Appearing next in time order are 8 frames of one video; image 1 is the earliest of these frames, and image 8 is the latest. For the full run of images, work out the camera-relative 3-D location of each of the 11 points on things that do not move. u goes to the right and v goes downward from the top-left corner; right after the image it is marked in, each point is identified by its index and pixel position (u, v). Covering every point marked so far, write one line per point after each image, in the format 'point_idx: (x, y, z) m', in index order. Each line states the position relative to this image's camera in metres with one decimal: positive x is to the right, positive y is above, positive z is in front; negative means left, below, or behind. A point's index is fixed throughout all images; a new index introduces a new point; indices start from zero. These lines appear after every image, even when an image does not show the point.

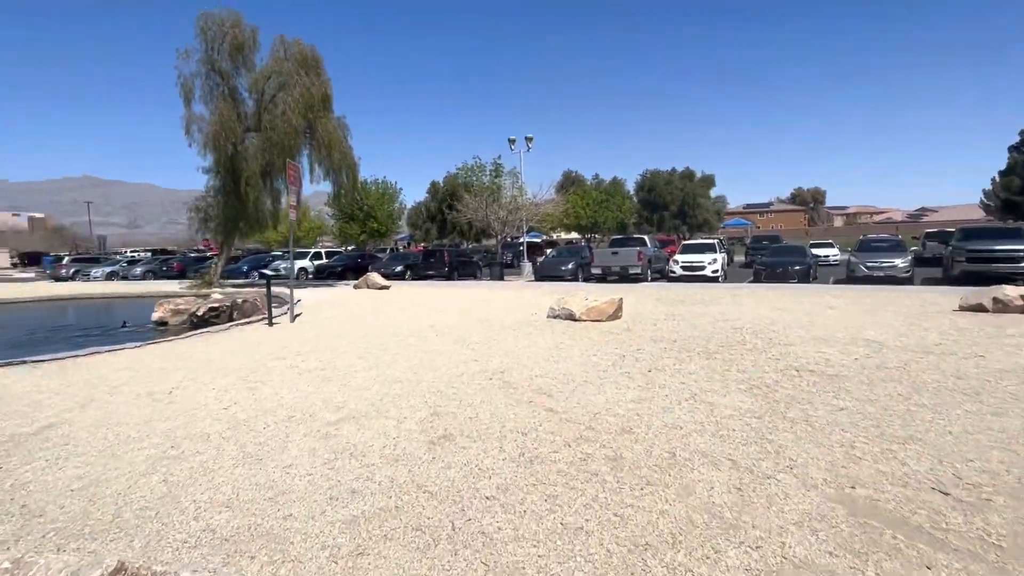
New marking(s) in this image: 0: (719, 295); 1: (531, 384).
0: (+6.5, -0.2, +17.5) m
1: (+0.3, -1.2, +6.9) m
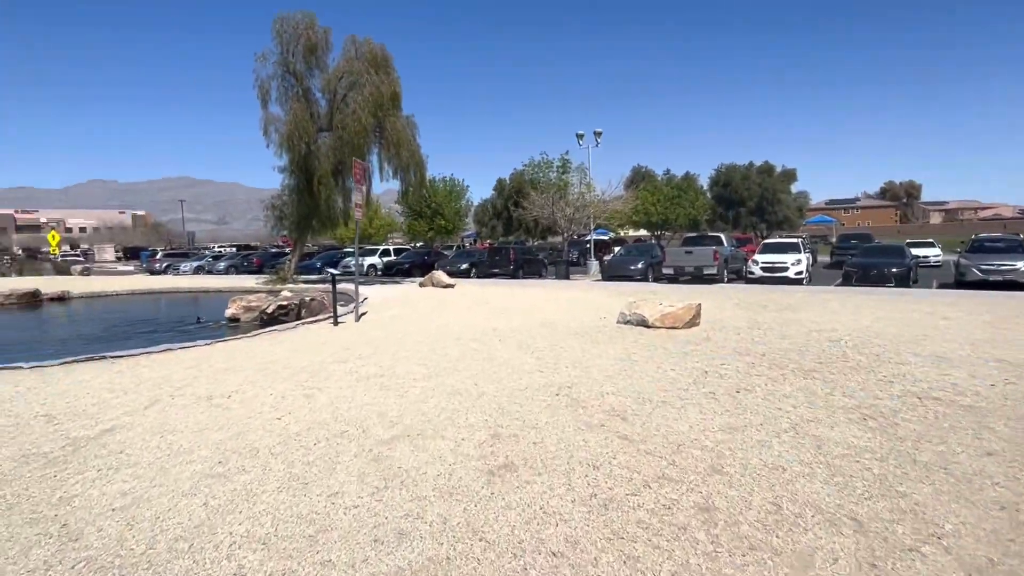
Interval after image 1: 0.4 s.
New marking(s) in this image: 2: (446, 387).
0: (+8.5, -0.3, +16.0) m
1: (+1.0, -1.3, +6.2) m
2: (-0.8, -1.3, +7.0) m
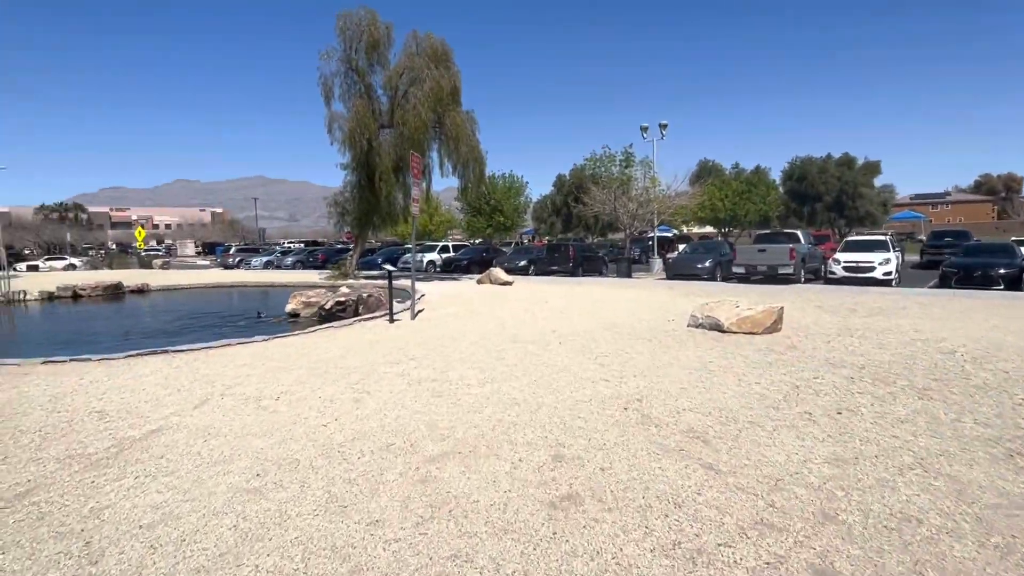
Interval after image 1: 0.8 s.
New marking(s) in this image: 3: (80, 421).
0: (+10.1, -0.4, +14.4) m
1: (+1.7, -1.3, +5.5) m
2: (-0.1, -1.3, +6.4) m
3: (-4.9, -1.5, +6.2) m
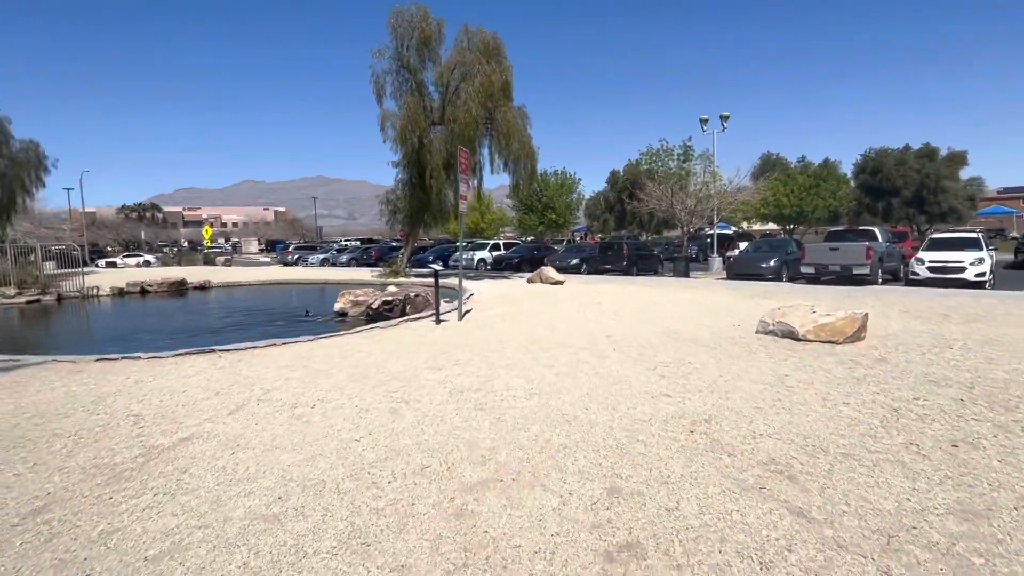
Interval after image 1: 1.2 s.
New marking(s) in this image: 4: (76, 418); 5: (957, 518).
0: (+11.4, -0.5, +12.8) m
1: (+2.1, -1.4, +4.7) m
2: (+0.4, -1.3, +5.8) m
3: (-4.4, -1.5, +6.1) m
4: (-5.0, -1.5, +6.4) m
5: (+2.8, -1.5, +3.5) m
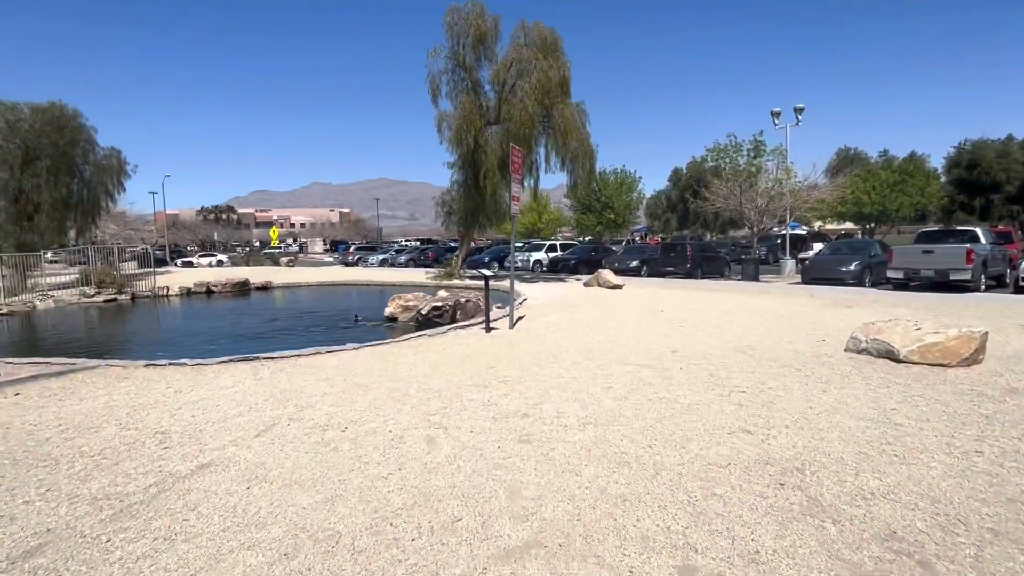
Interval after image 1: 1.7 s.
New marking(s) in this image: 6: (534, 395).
0: (+12.5, -0.7, +10.8) m
1: (+2.4, -1.5, +3.7) m
2: (+0.9, -1.4, +5.0) m
3: (-3.8, -1.6, +5.7) m
4: (-4.5, -1.6, +6.1) m
5: (+3.0, -1.6, +2.5) m
6: (+0.3, -1.3, +6.8) m
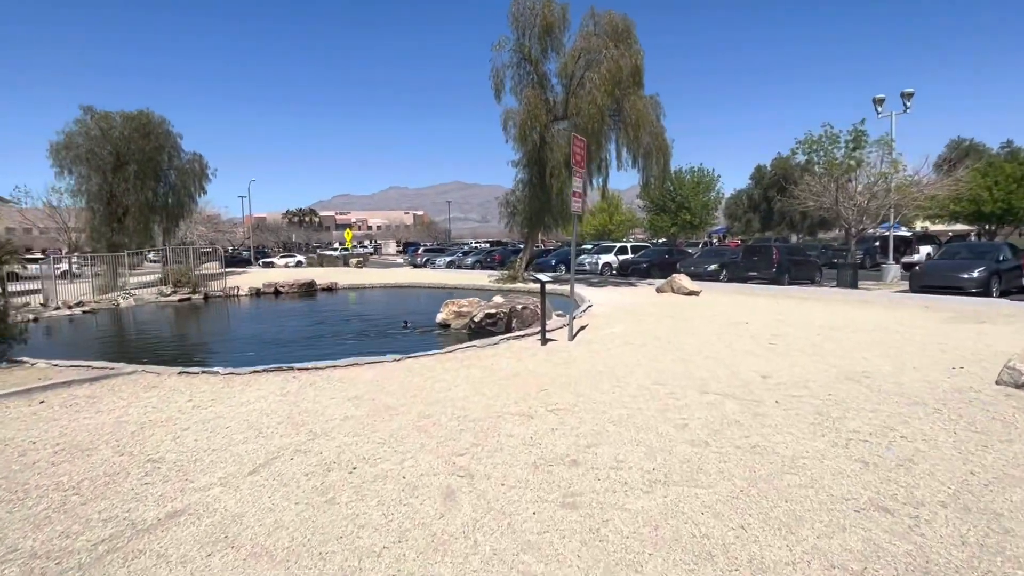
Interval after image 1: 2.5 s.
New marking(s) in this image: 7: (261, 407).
0: (+13.4, -1.0, +7.9) m
1: (+2.5, -1.7, +2.2) m
2: (+1.1, -1.6, +3.6) m
3: (-3.5, -1.7, +5.0) m
4: (-4.1, -1.7, +5.4) m
5: (+3.0, -1.8, +0.8) m
6: (+0.7, -1.4, +5.5) m
7: (-3.2, -1.5, +7.0) m
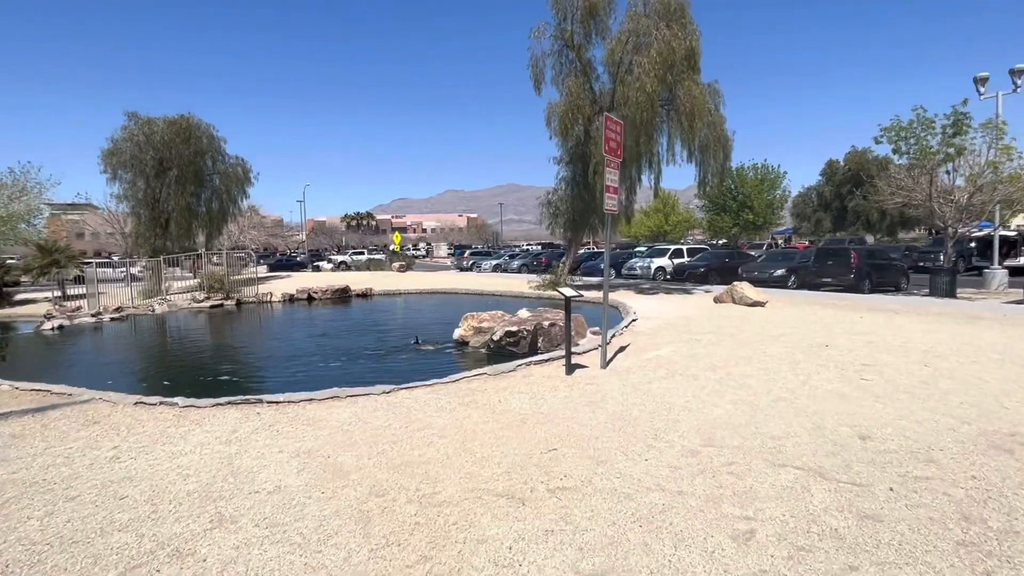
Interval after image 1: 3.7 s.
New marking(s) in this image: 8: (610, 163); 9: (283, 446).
0: (+13.4, -1.3, +4.8) m
1: (+2.0, -1.9, +0.1) m
2: (+0.7, -1.8, +1.7) m
3: (-3.7, -1.9, +3.5) m
4: (-4.2, -1.9, +4.0) m
5: (+2.3, -2.0, -1.2) m
6: (+0.6, -1.7, +3.6) m
7: (-3.2, -1.7, +5.5) m
8: (+1.5, +1.9, +8.3) m
9: (-2.4, -1.6, +5.8) m
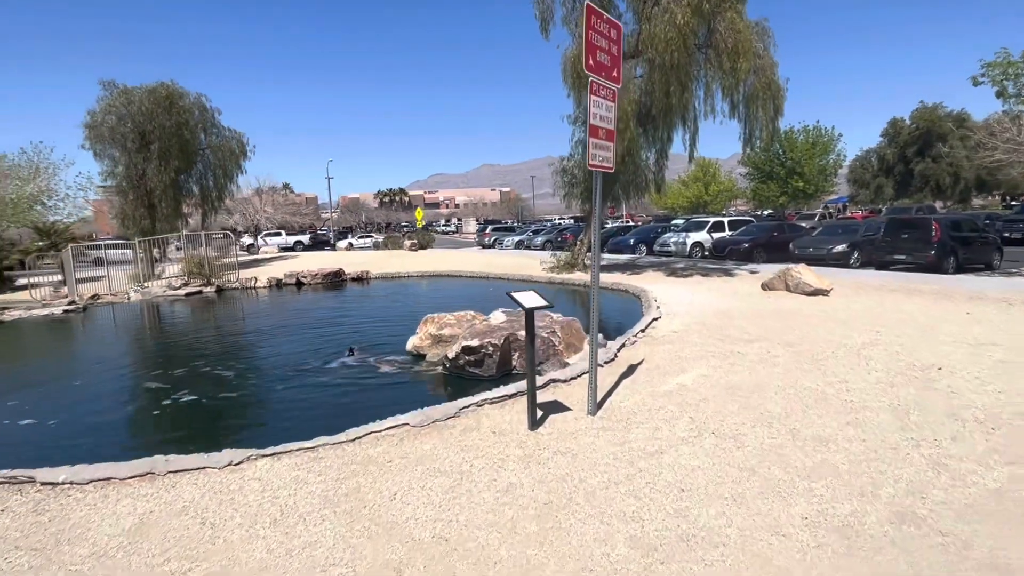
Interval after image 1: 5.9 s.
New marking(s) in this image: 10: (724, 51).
0: (+12.4, -1.4, +0.9) m
1: (+0.8, -2.3, -2.9) m
2: (-0.4, -2.1, -1.3) m
3: (-4.7, -2.2, +0.8) m
4: (-5.2, -2.2, +1.3) m
5: (+1.0, -2.5, -4.3) m
6: (-0.4, -1.9, +0.6) m
7: (-4.0, -1.9, +2.7) m
8: (+0.8, +1.8, +5.1) m
9: (-3.2, -1.8, +3.0) m
10: (+6.3, +7.0, +16.4) m
